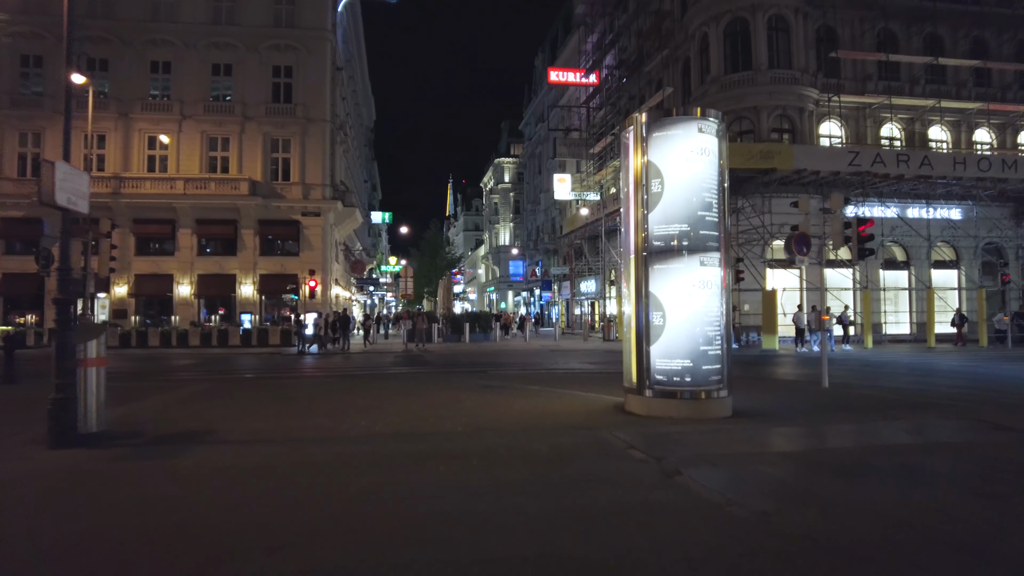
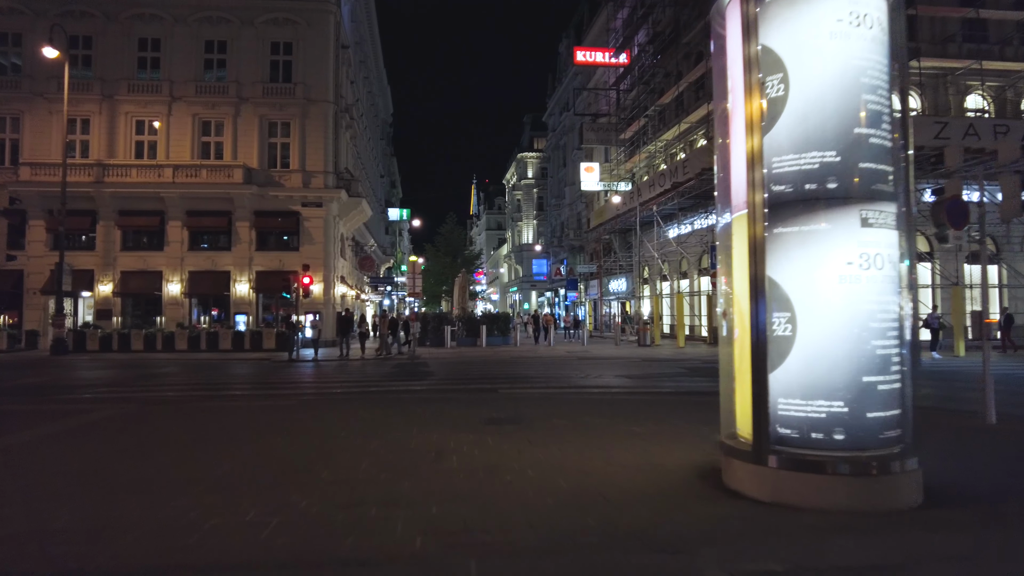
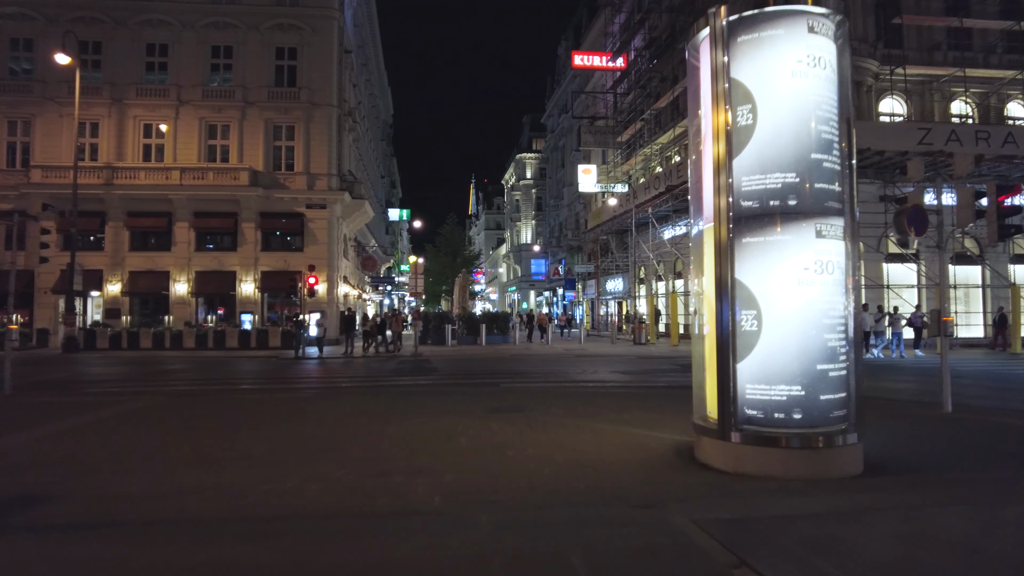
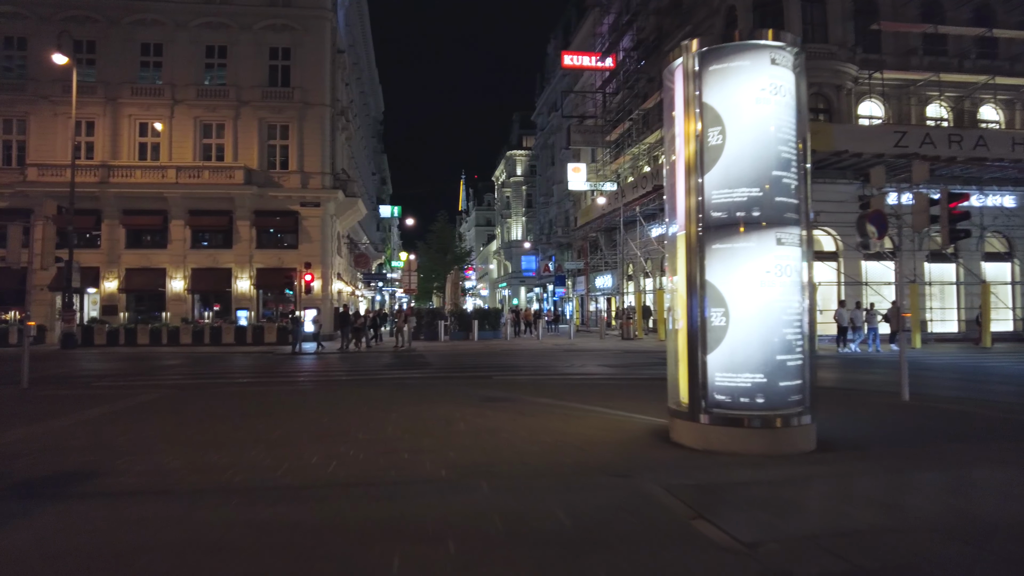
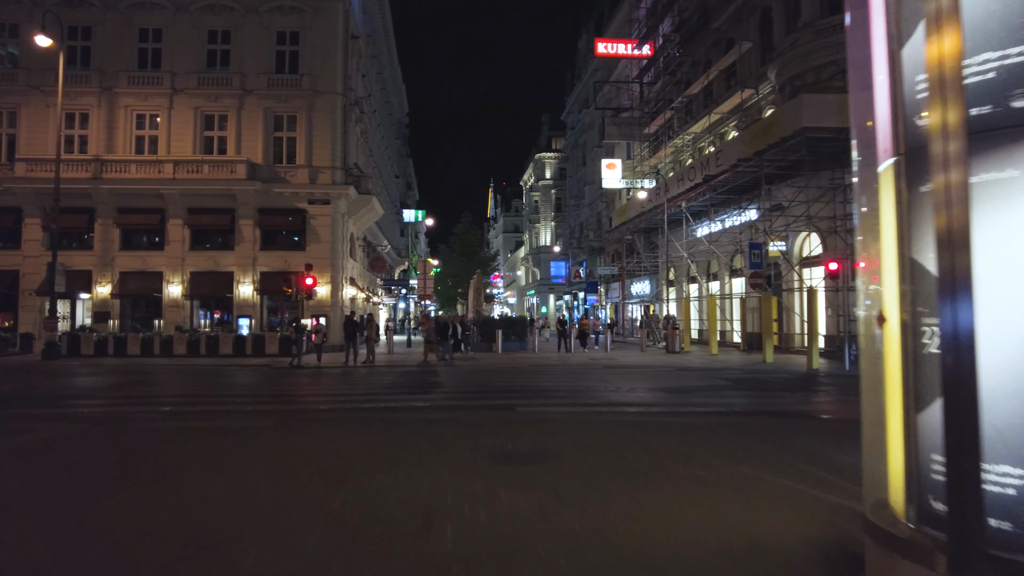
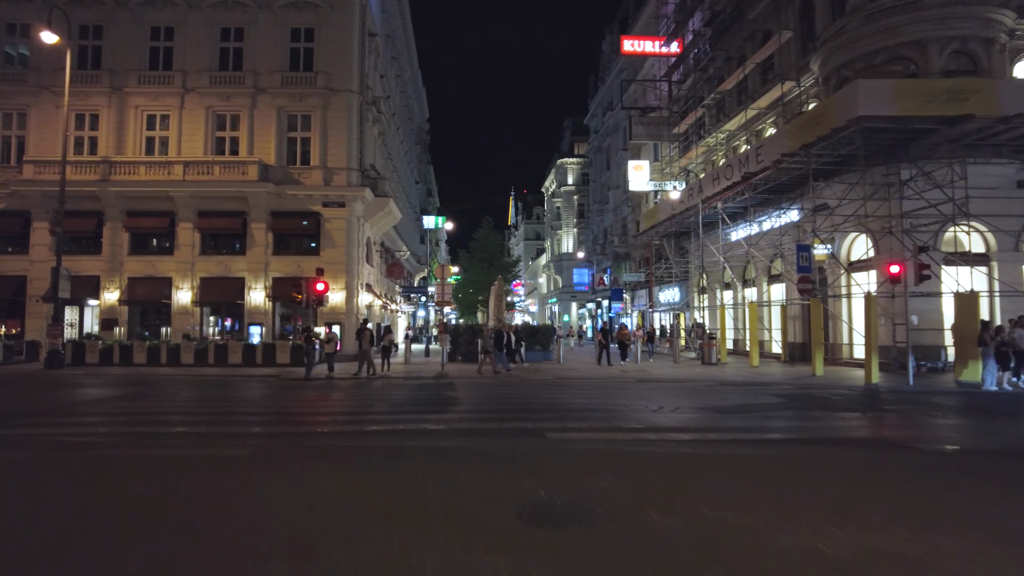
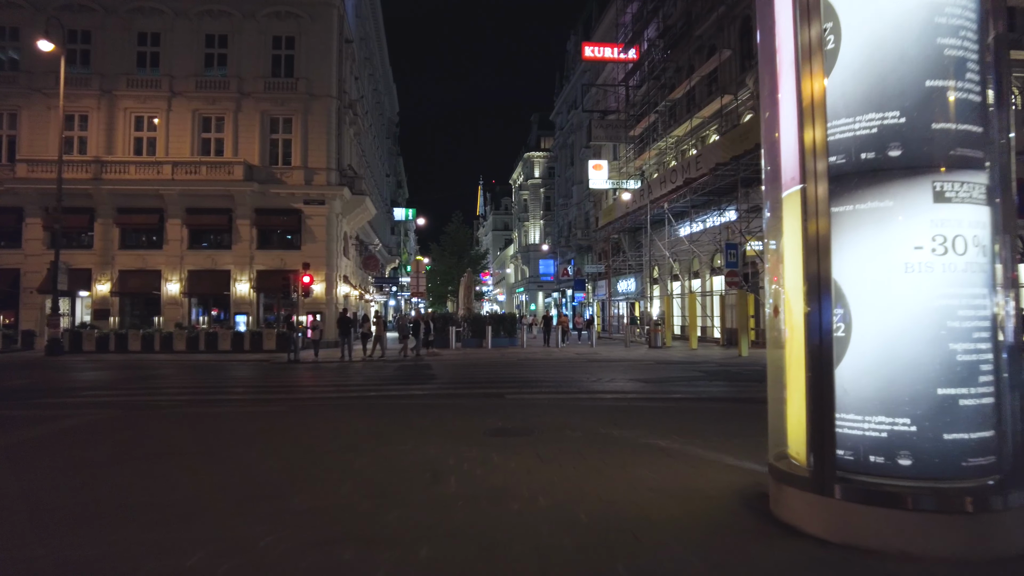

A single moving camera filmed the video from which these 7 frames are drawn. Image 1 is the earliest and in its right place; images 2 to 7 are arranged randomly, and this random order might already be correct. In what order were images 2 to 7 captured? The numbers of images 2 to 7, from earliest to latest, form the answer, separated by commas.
4, 3, 2, 7, 5, 6
